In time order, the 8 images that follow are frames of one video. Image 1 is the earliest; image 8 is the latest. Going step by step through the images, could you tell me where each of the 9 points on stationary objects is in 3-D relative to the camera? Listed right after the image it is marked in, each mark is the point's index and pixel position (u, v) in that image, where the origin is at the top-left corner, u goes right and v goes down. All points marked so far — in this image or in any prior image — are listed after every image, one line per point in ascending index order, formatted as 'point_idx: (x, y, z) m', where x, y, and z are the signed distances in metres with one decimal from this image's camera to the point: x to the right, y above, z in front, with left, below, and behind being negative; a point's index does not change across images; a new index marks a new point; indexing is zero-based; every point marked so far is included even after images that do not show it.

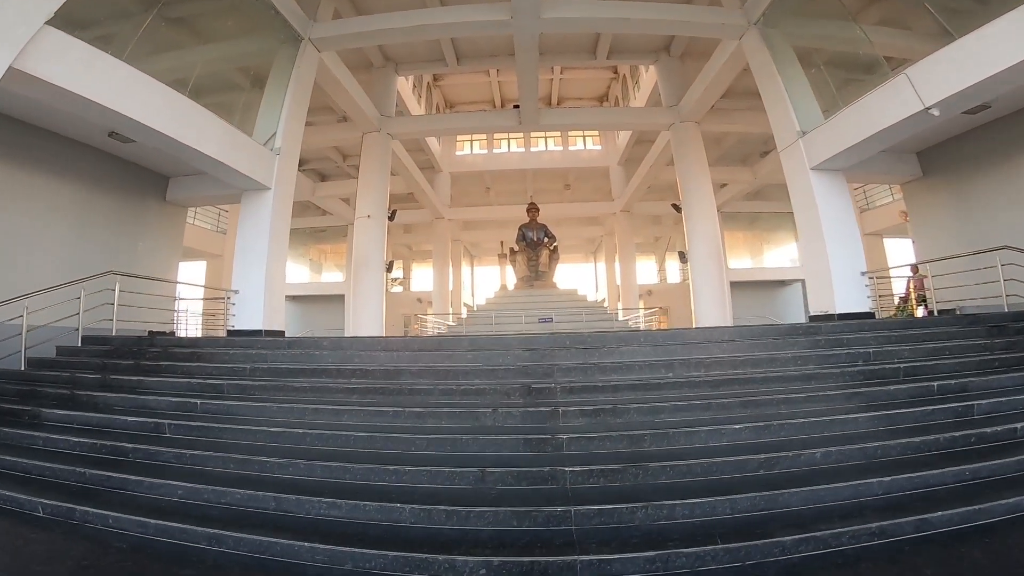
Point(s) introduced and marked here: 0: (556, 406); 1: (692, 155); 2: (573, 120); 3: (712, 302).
0: (+0.3, -0.8, +3.1) m
1: (+4.7, +3.5, +12.0) m
2: (+1.7, +4.8, +12.9) m
3: (+5.1, -0.3, +11.5) m
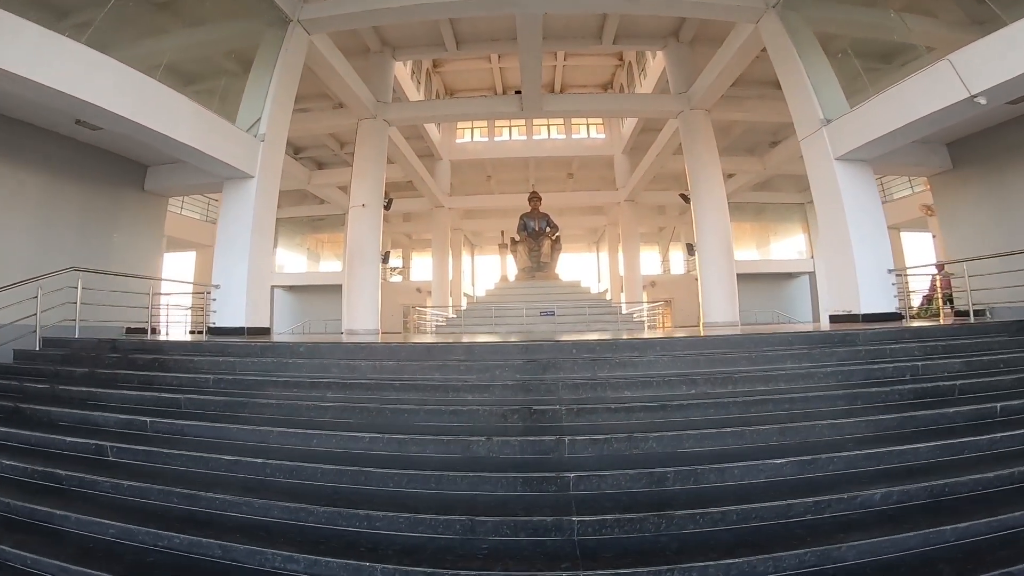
0: (+0.3, -0.9, +2.7) m
1: (+4.7, +3.7, +11.4) m
2: (+1.8, +5.0, +12.3) m
3: (+5.1, -0.2, +11.0) m
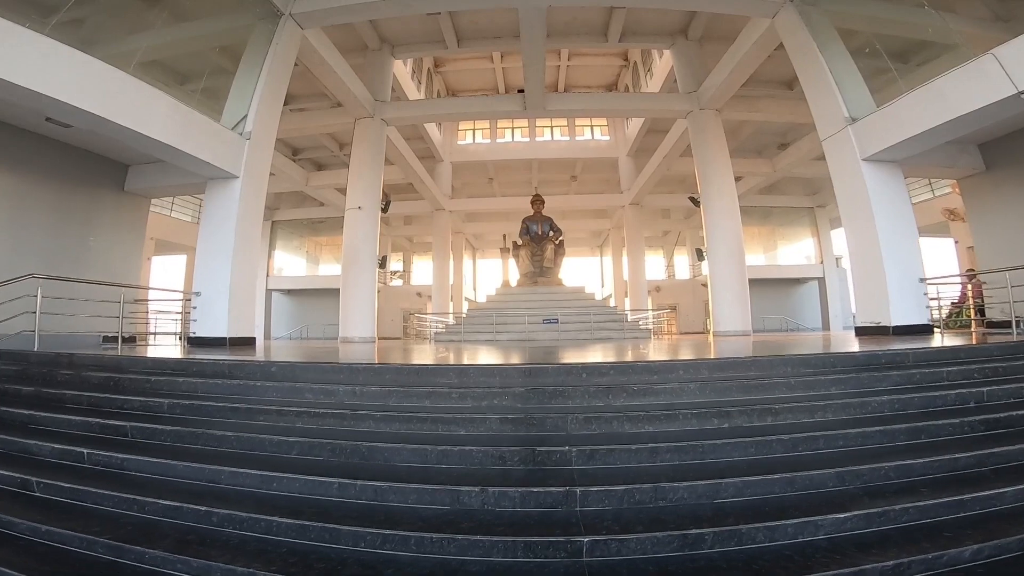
0: (+0.3, -0.9, +2.3) m
1: (+4.8, +3.5, +11.0) m
2: (+1.8, +4.8, +11.9) m
3: (+5.1, -0.4, +10.5) m
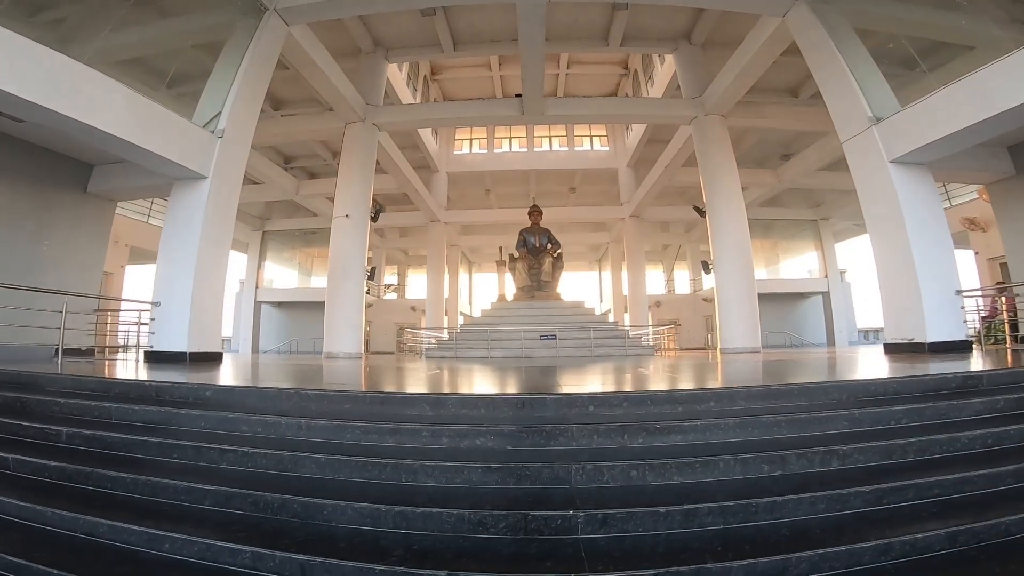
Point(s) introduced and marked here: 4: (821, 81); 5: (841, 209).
0: (+0.2, -1.0, +1.6) m
1: (+4.7, +3.2, +10.5) m
2: (+1.8, +4.5, +11.5) m
3: (+5.0, -0.7, +10.0) m
4: (+4.7, +3.1, +6.9) m
5: (+13.6, +3.3, +18.8) m
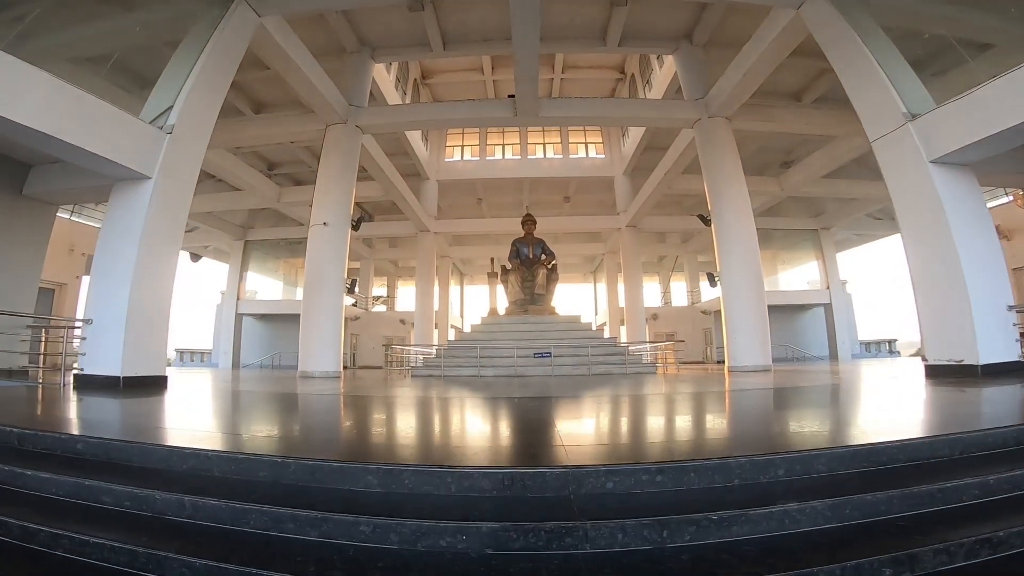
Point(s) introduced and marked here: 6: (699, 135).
0: (+0.2, -1.0, +0.9) m
1: (+4.6, +2.9, +9.9) m
2: (+1.6, +4.2, +10.9) m
3: (+4.9, -0.9, +9.3) m
4: (+4.6, +2.9, +6.3) m
5: (+13.3, +2.8, +18.3) m
6: (+4.3, +3.5, +10.5) m
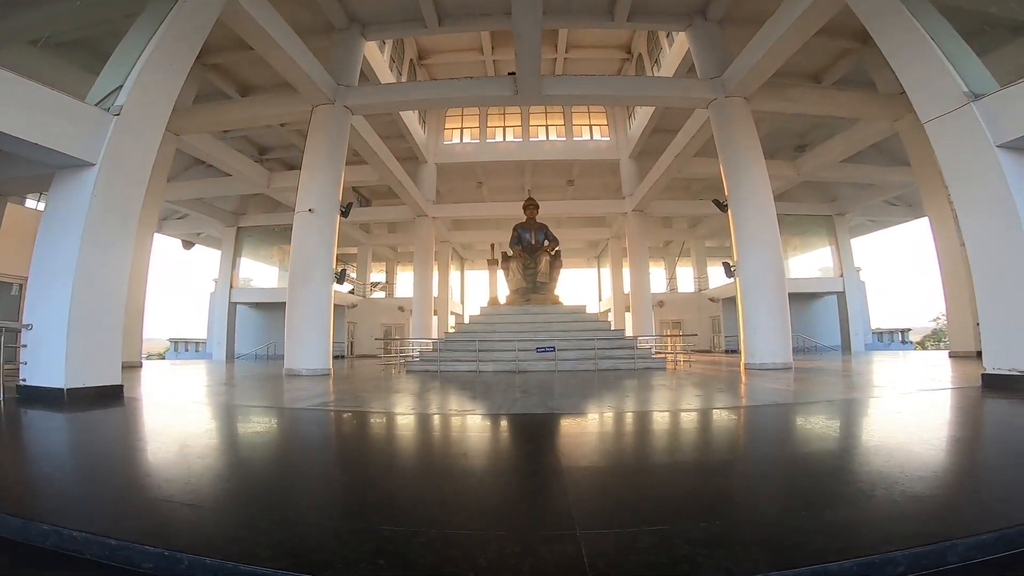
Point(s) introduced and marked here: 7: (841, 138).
0: (+0.2, -1.2, +0.3) m
1: (+4.6, +3.0, +9.2) m
2: (+1.6, +4.4, +10.1) m
3: (+4.9, -0.8, +8.7) m
4: (+4.6, +2.9, +5.6) m
5: (+13.3, +3.2, +17.5) m
6: (+4.3, +3.7, +9.8) m
7: (+9.3, +4.2, +12.9) m
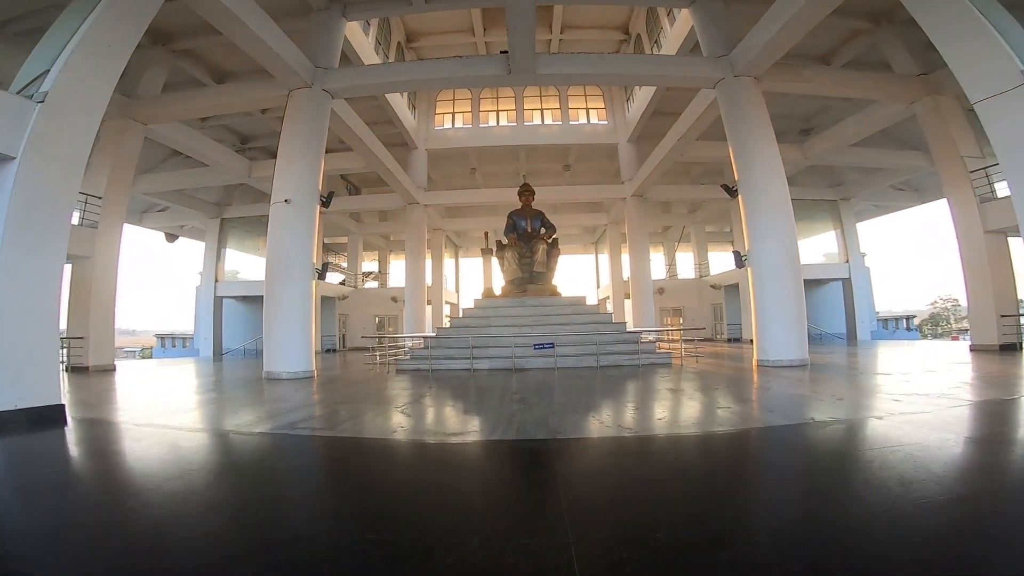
0: (+0.2, -1.4, -0.2) m
1: (+4.4, +3.2, +8.6) m
2: (+1.4, +4.5, +9.4) m
3: (+4.8, -0.7, +8.2) m
4: (+4.5, +3.0, +5.0) m
5: (+13.1, +3.8, +17.0) m
6: (+4.2, +3.9, +9.1) m
7: (+9.1, +4.5, +12.2) m
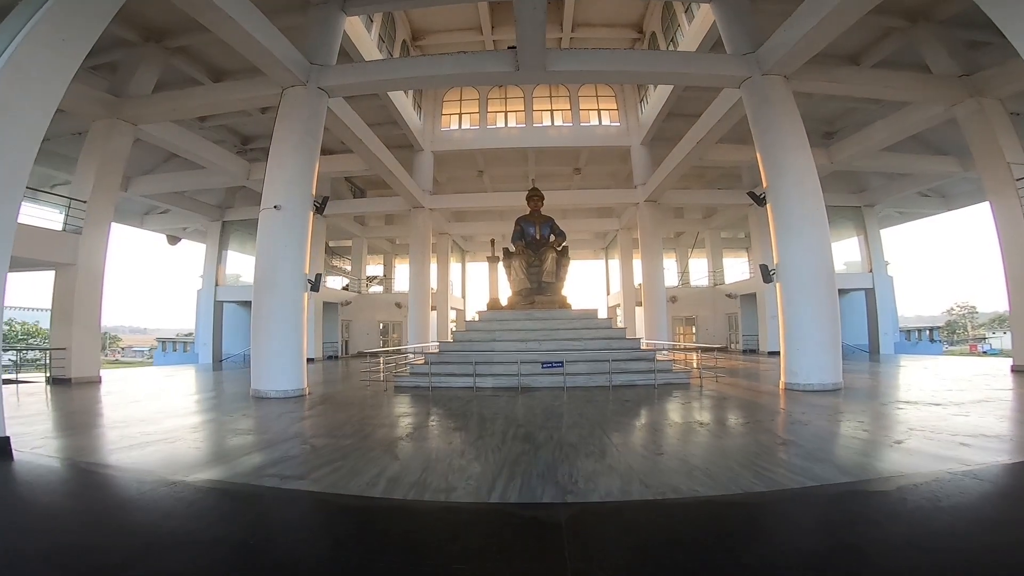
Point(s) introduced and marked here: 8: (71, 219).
0: (+0.1, -1.6, -0.8) m
1: (+4.6, +2.9, +7.9) m
2: (+1.6, +4.2, +8.8) m
3: (+4.9, -0.9, +7.5) m
4: (+4.5, +2.7, +4.3) m
5: (+13.4, +3.4, +16.1) m
6: (+4.3, +3.6, +8.4) m
7: (+9.4, +4.2, +11.5) m
8: (-9.6, +1.5, +10.0) m
